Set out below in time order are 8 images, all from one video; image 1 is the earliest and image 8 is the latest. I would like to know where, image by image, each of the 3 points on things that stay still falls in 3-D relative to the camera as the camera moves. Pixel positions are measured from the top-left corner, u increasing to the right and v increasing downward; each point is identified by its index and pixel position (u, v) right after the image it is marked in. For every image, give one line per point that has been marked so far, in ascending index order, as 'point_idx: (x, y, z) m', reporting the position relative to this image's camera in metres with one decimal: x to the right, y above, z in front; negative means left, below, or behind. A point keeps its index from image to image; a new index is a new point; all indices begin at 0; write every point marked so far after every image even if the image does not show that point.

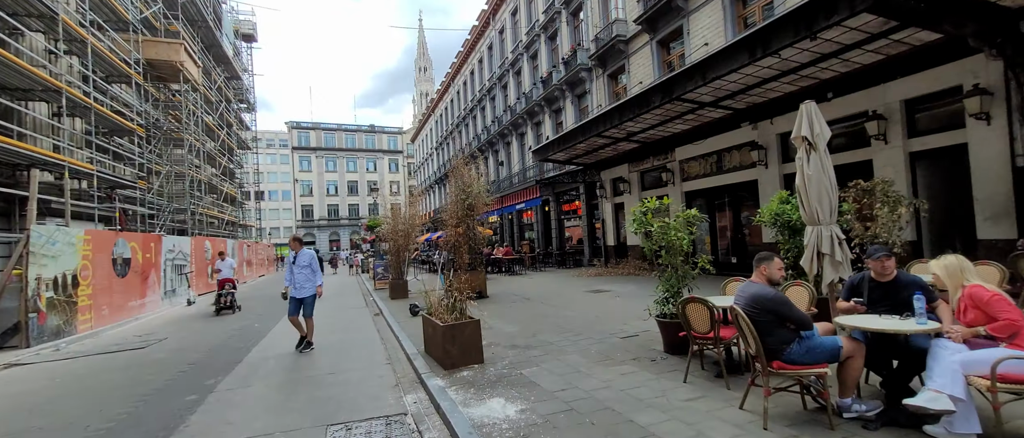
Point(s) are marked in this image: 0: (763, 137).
0: (+6.9, +2.2, +11.3) m
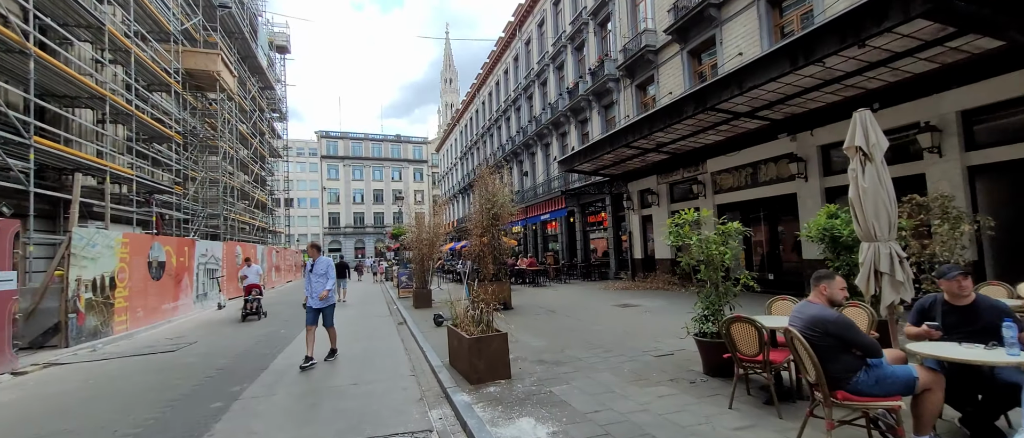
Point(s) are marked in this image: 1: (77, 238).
0: (+7.6, +1.8, +10.8) m
1: (-9.9, -0.4, +9.4) m
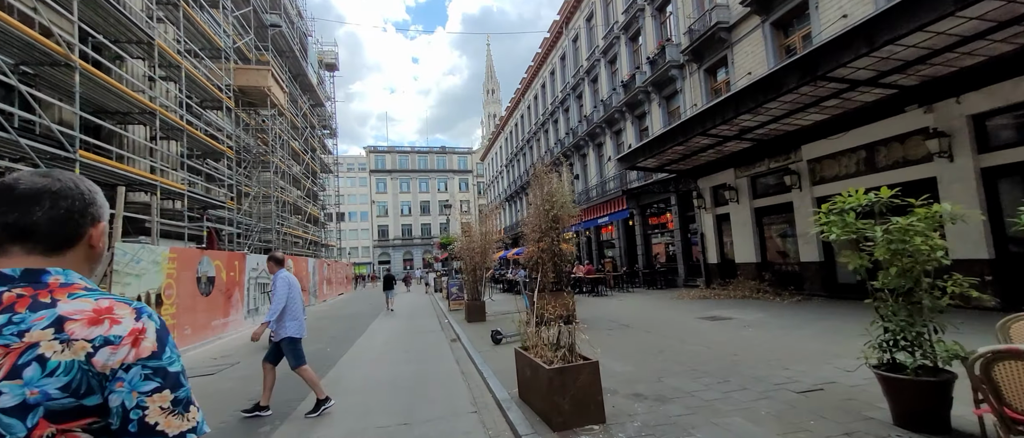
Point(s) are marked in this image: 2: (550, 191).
0: (+9.0, +2.0, +8.6) m
1: (-8.5, -0.8, +8.9) m
2: (+1.1, +0.8, +11.5) m
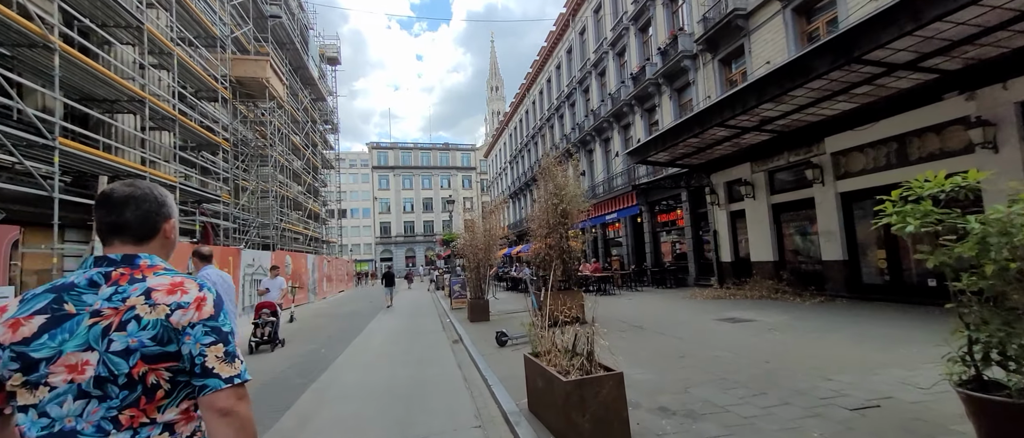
0: (+9.1, +2.1, +7.9) m
1: (-8.4, -0.6, +8.4) m
2: (+1.2, +0.9, +10.9) m
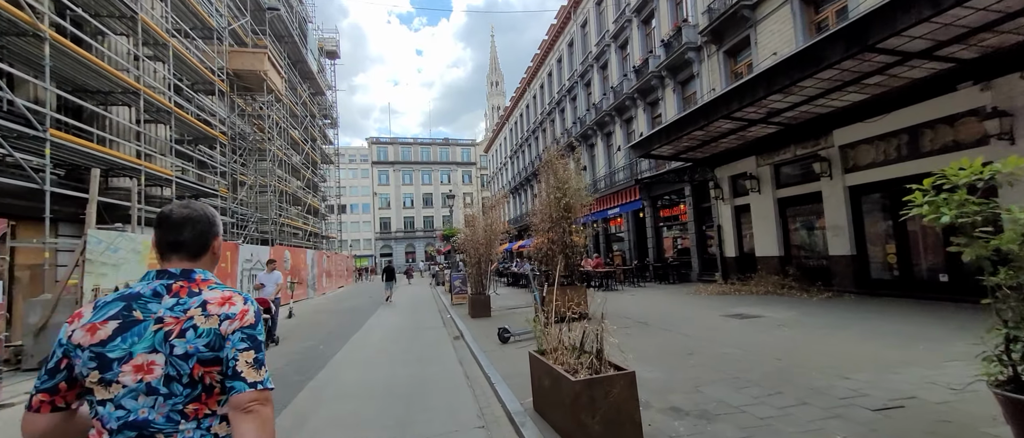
0: (+9.2, +2.2, +7.6) m
1: (-8.3, -0.4, +8.2) m
2: (+1.3, +1.1, +10.7) m
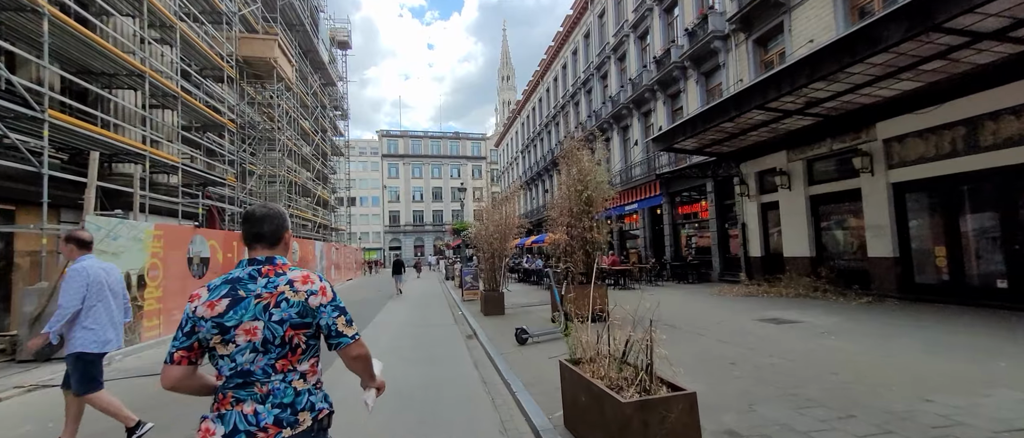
0: (+9.6, +2.2, +6.9) m
1: (-7.9, -0.2, +7.8) m
2: (+1.7, +1.2, +10.0) m
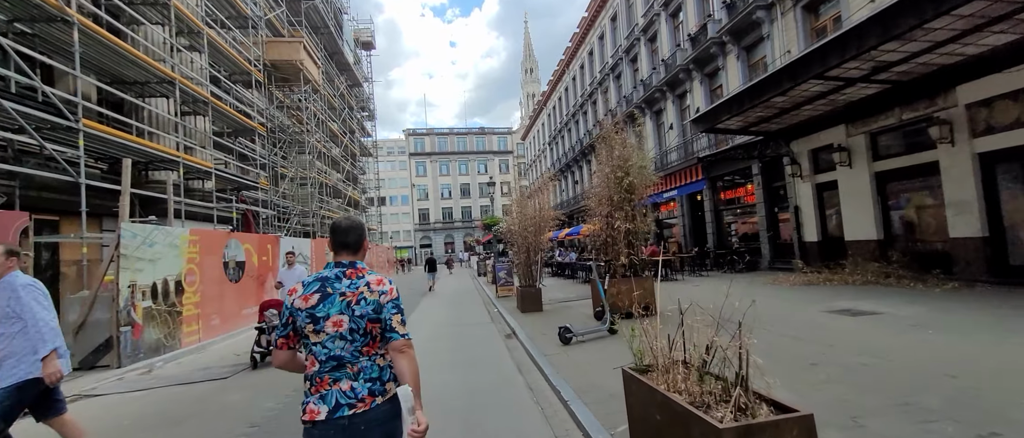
0: (+10.1, +2.7, +5.6) m
1: (-7.2, -0.3, +7.8) m
2: (+2.5, +1.5, +9.3) m
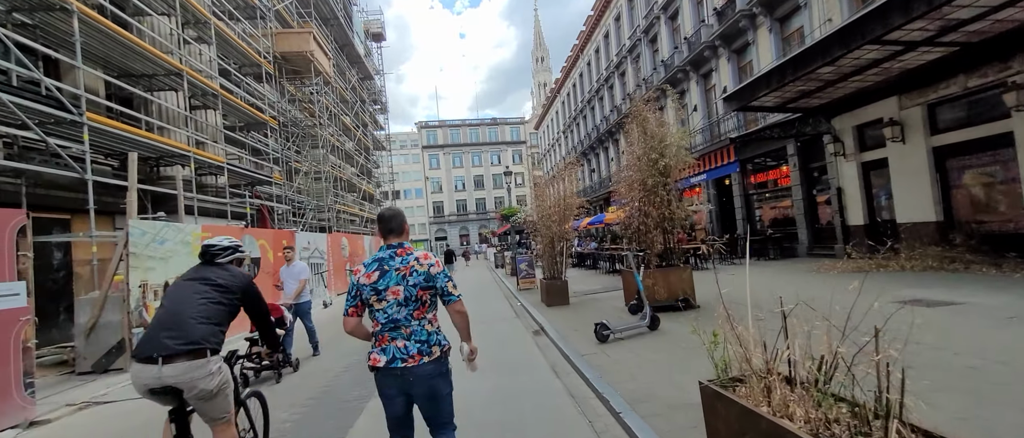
0: (+10.4, +3.1, +4.6) m
1: (-6.7, -0.2, +7.4) m
2: (+3.0, +1.8, +8.6) m
